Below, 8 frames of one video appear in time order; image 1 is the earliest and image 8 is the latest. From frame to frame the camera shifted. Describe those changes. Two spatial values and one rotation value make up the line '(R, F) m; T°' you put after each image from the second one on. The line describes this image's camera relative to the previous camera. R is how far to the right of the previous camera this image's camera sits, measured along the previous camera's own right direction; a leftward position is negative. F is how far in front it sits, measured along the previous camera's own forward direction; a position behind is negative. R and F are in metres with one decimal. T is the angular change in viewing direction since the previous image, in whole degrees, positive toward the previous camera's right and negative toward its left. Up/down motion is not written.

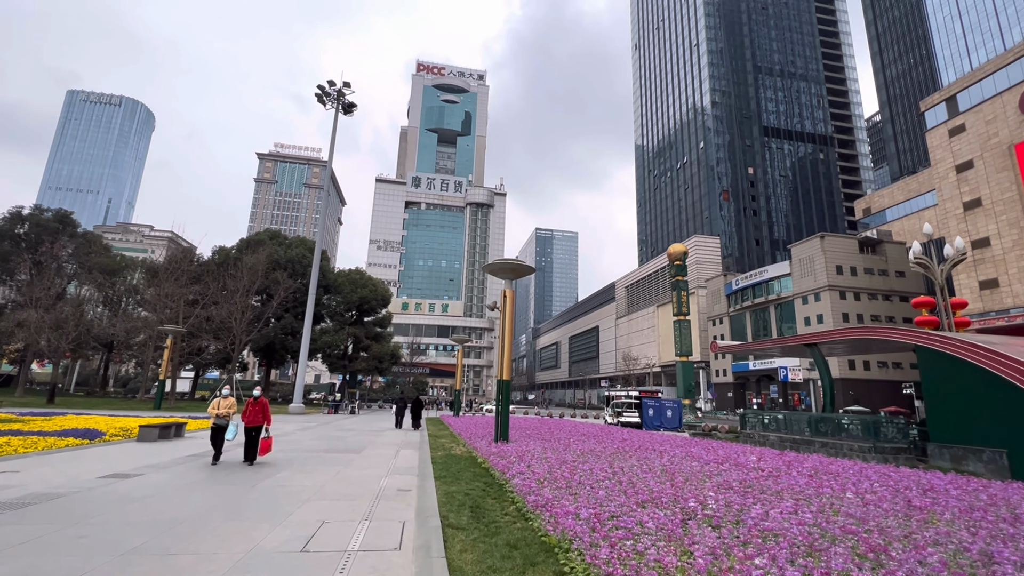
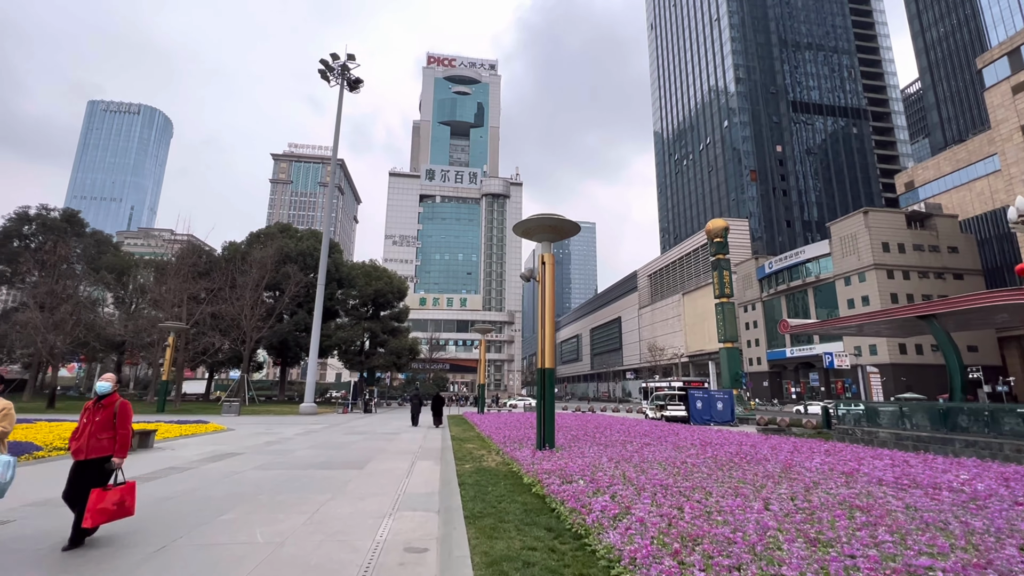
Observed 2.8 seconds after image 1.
(-0.4, +2.2) m; -2°
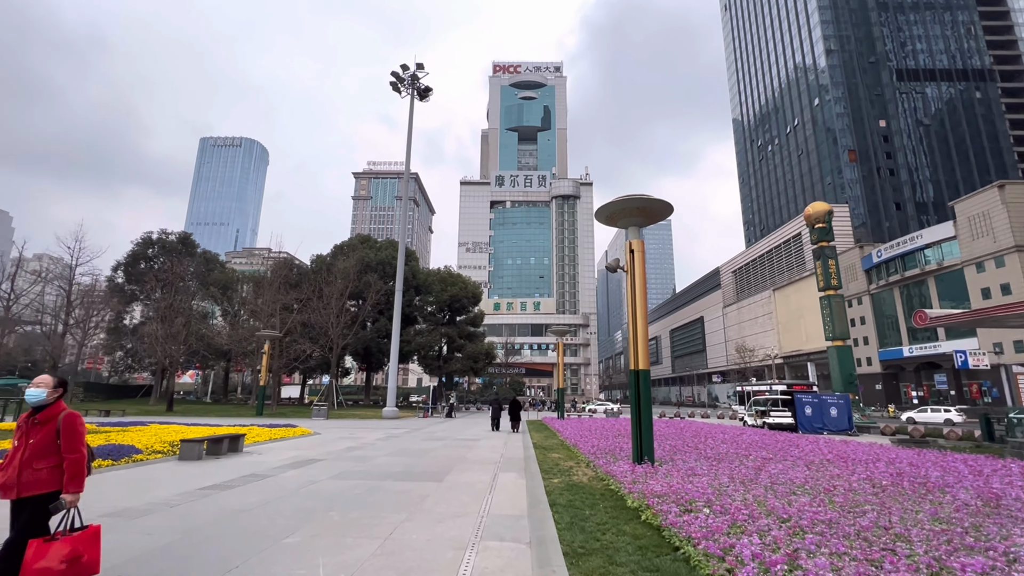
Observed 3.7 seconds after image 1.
(-0.2, +0.7) m; -9°
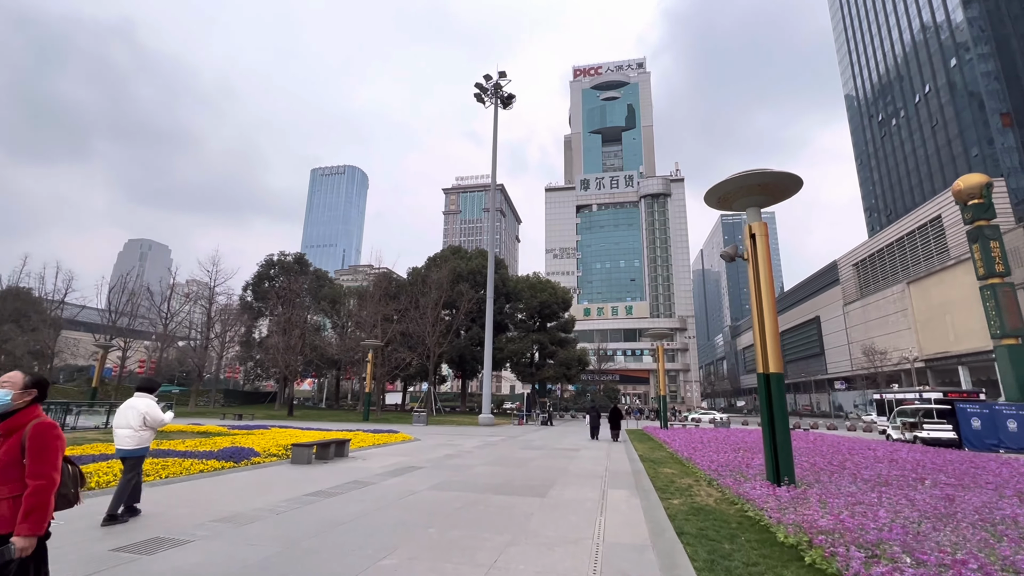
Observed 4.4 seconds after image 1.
(-0.2, +0.5) m; -11°
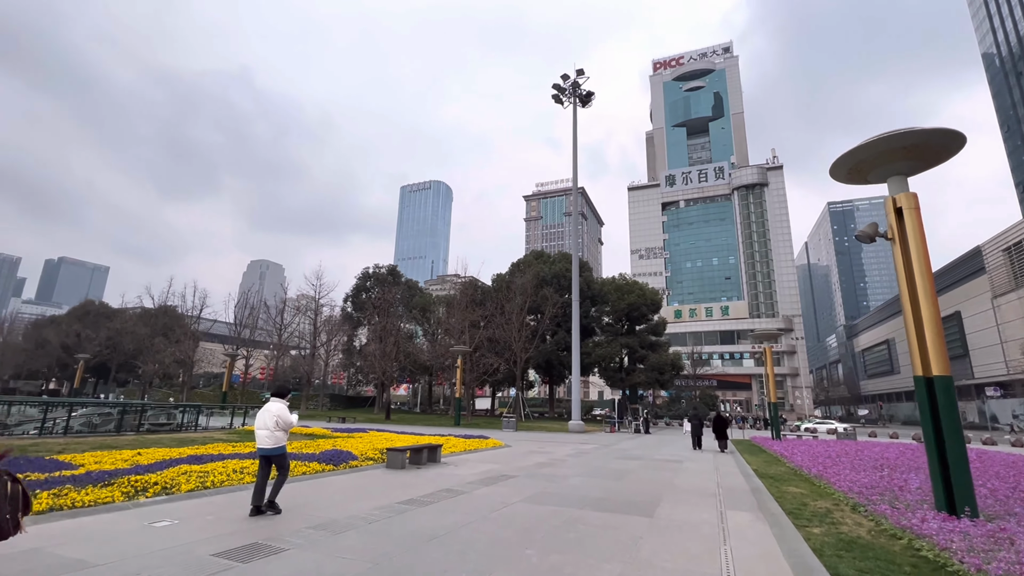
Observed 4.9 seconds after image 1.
(-0.1, +0.4) m; -10°
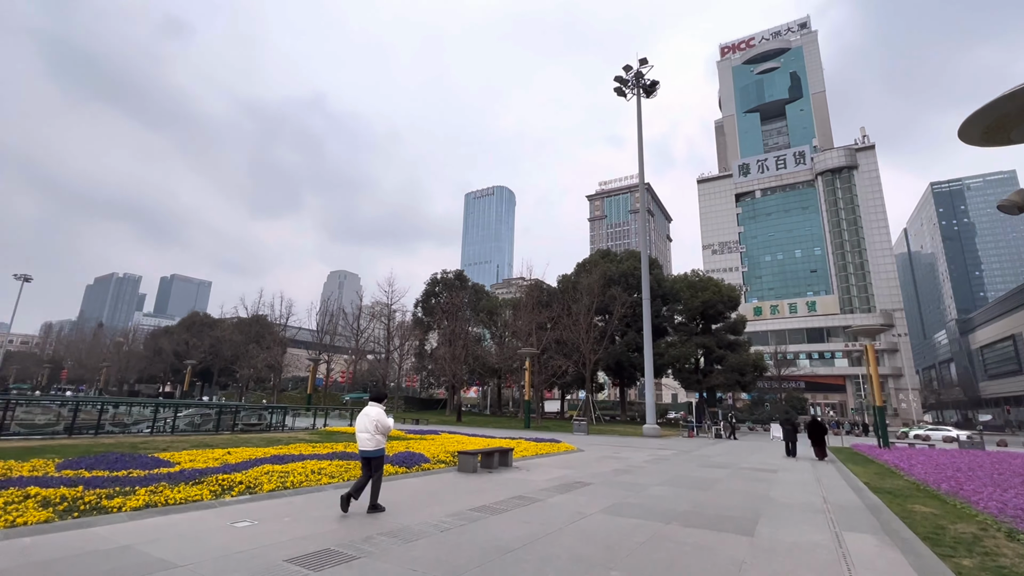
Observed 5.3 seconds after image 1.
(-0.1, +0.3) m; -8°
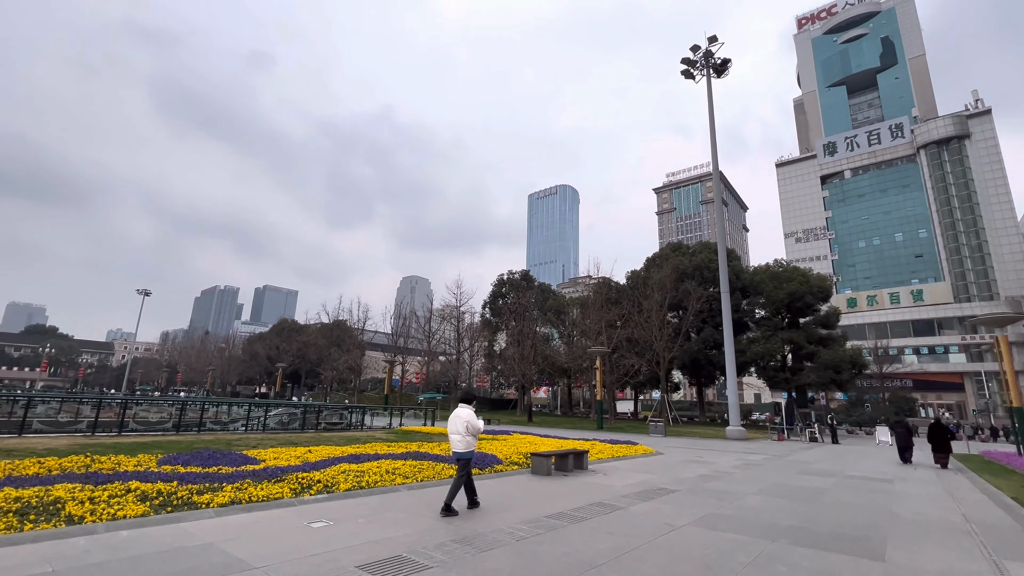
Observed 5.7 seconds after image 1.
(-0.1, +0.3) m; -8°
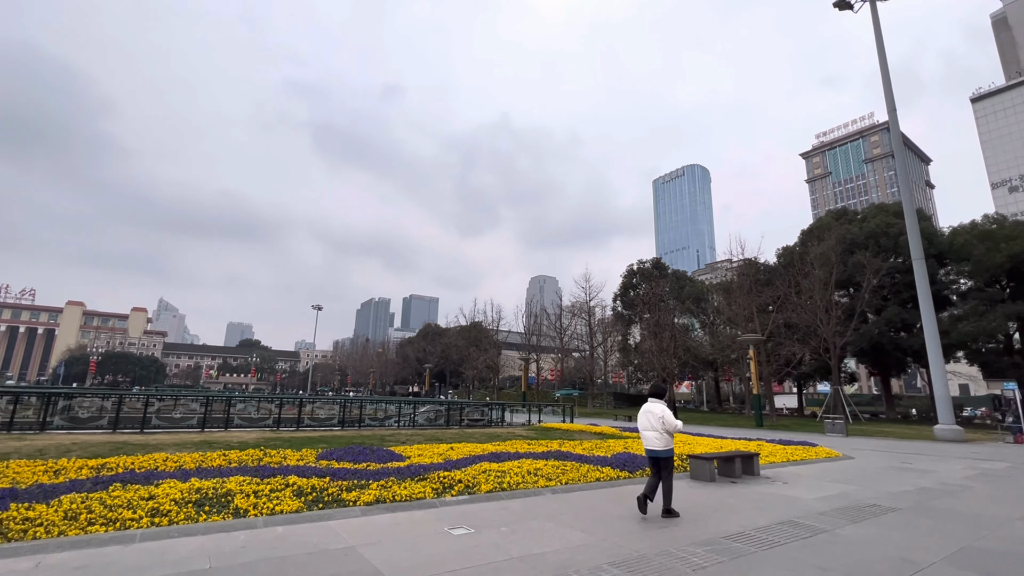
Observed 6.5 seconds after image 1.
(-0.1, +0.6) m; -16°
